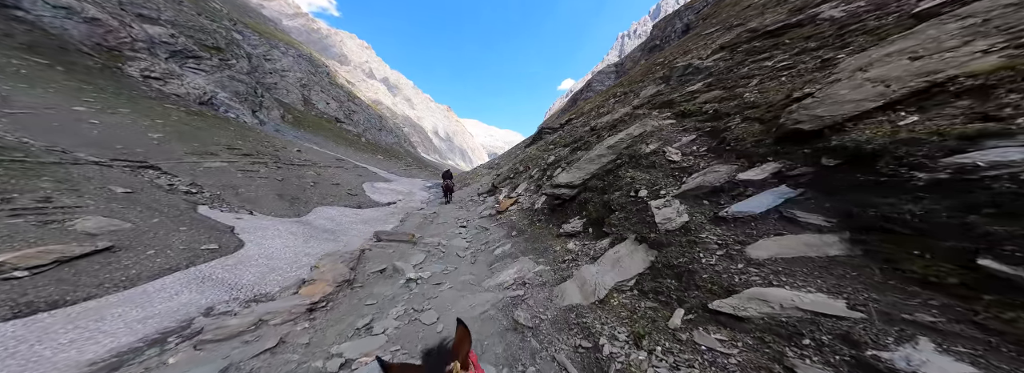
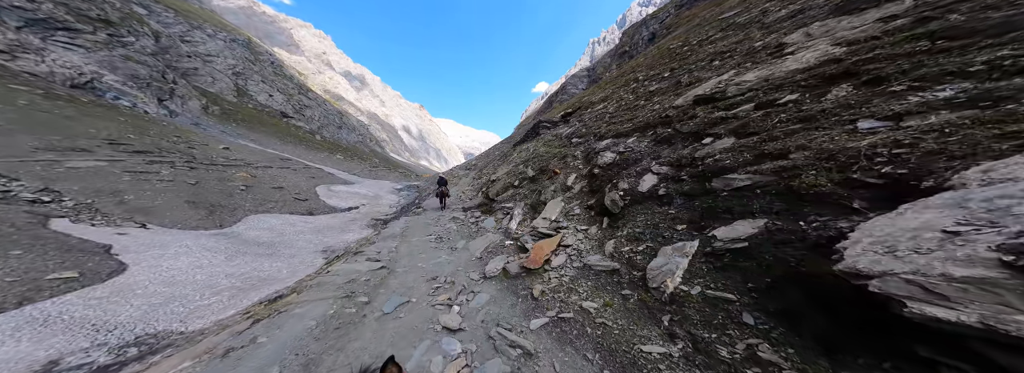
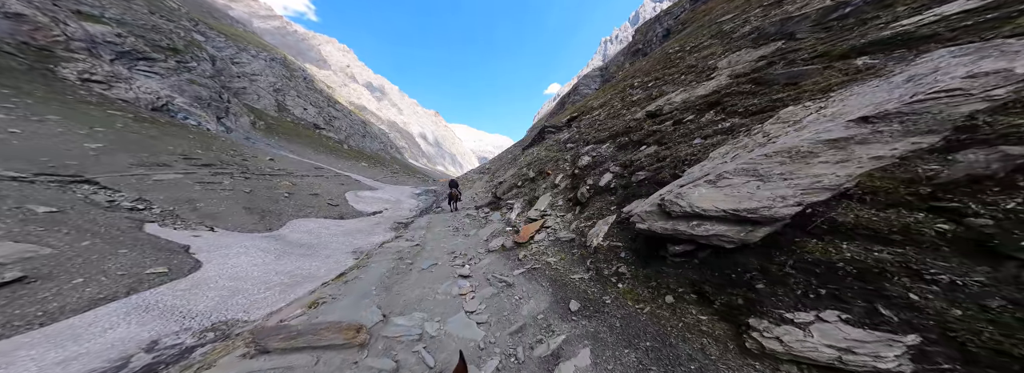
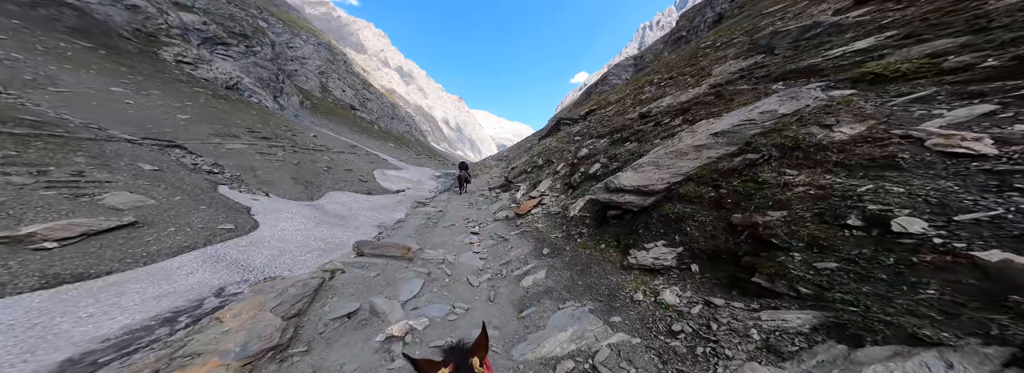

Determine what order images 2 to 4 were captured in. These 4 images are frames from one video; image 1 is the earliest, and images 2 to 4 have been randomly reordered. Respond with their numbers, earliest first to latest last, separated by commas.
4, 3, 2
